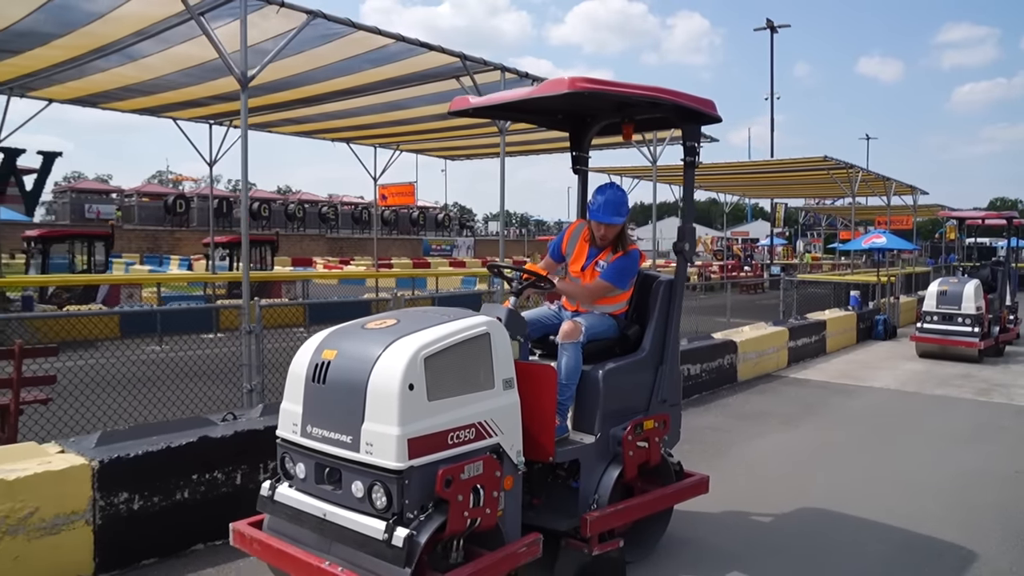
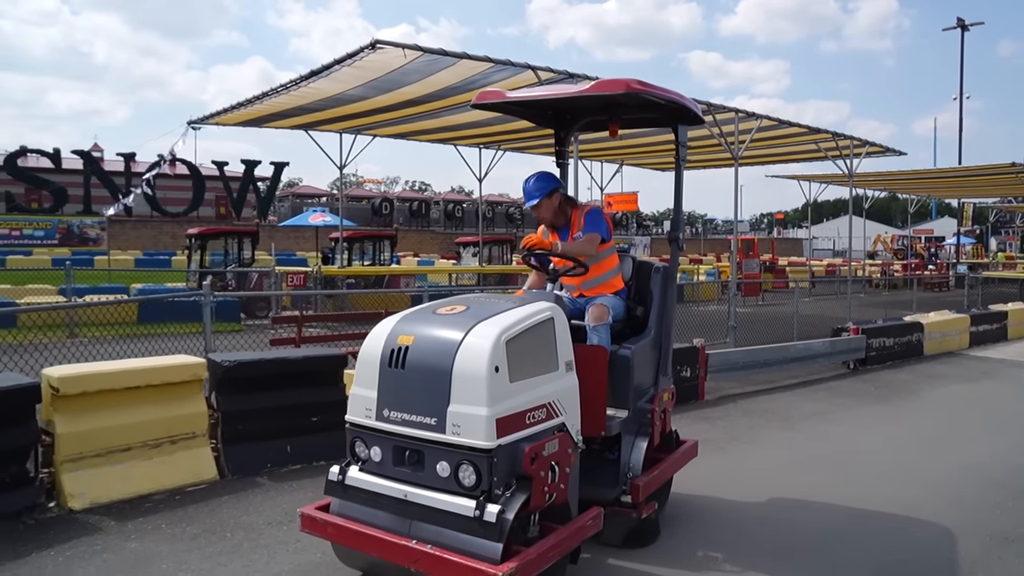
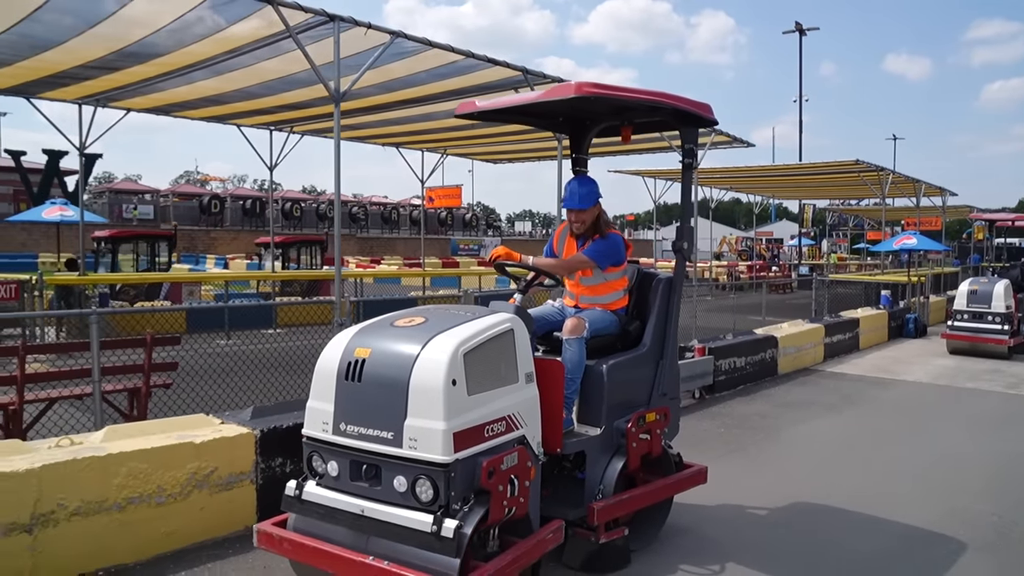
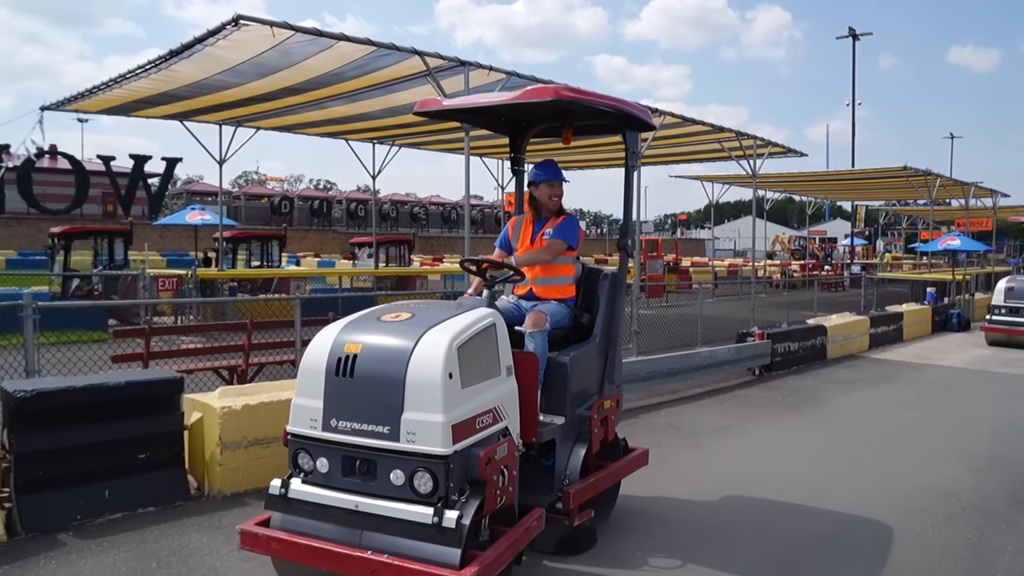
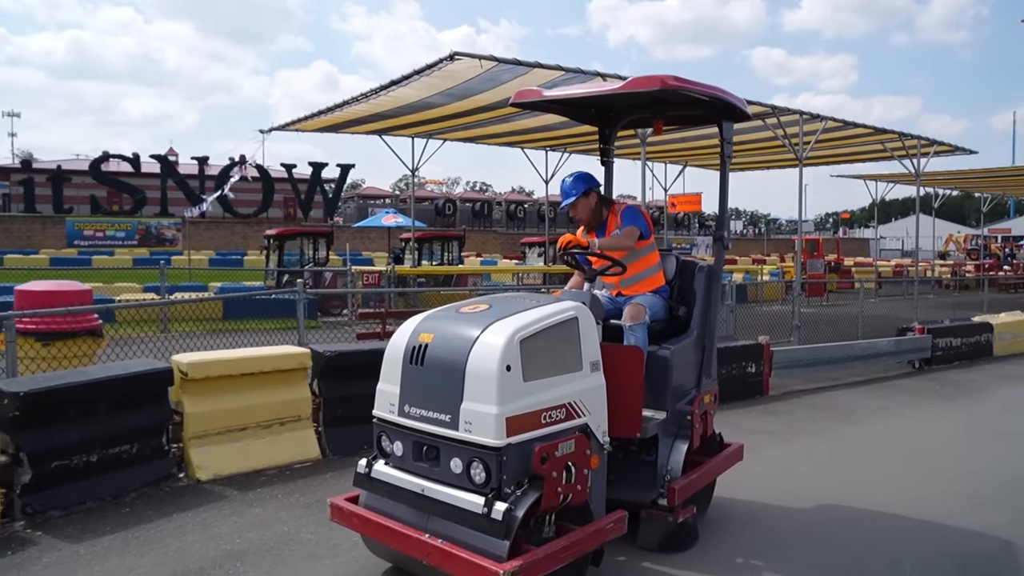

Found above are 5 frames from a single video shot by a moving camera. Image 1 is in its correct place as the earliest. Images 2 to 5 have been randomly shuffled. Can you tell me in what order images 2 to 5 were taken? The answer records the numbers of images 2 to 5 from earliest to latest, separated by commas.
3, 4, 2, 5
